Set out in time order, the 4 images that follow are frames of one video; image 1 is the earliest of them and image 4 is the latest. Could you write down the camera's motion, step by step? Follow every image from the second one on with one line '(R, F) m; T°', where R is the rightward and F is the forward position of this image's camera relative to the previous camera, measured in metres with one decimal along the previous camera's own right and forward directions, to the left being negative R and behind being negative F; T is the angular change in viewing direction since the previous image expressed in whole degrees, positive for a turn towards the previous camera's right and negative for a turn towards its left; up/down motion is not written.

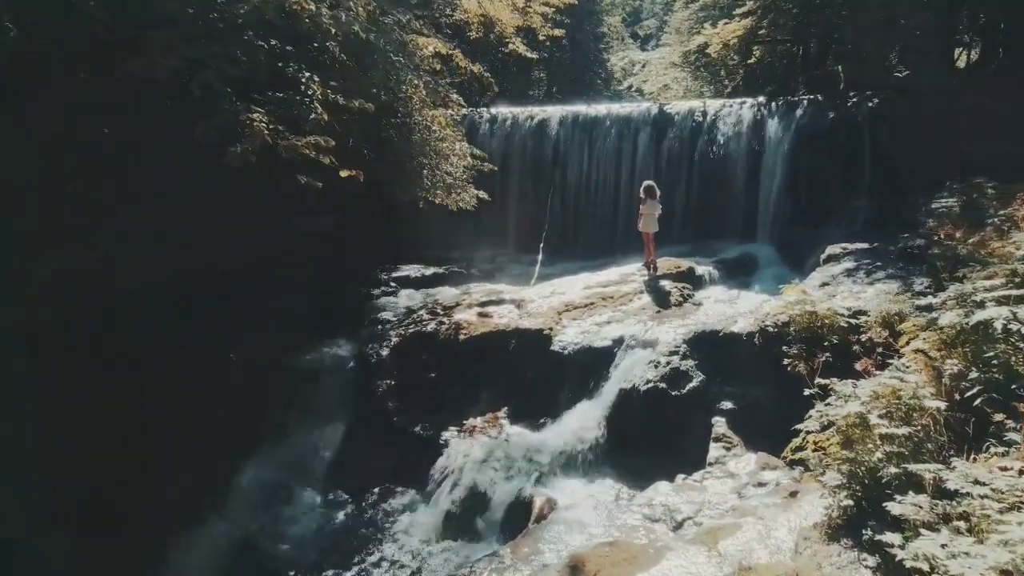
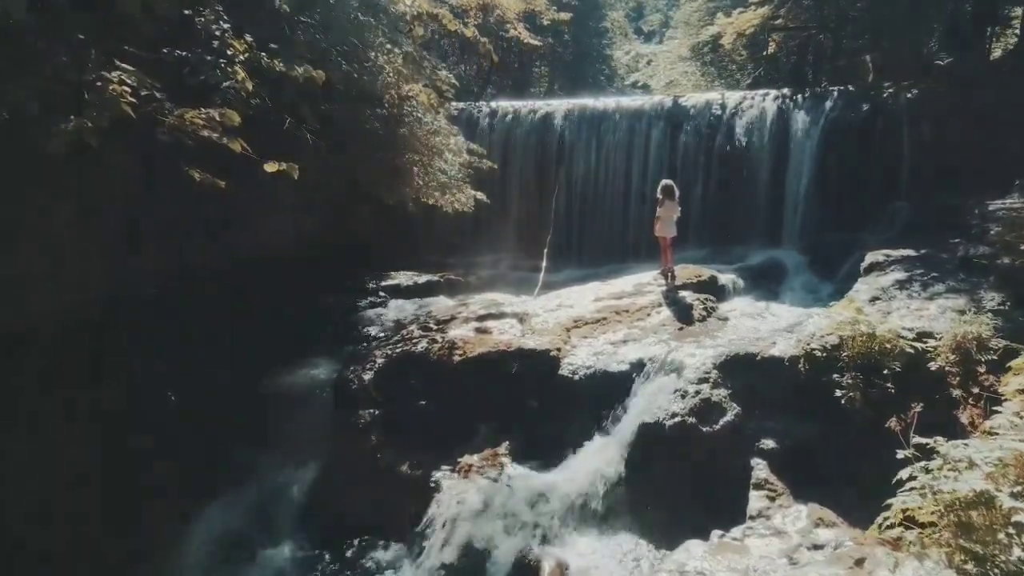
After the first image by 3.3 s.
(0.0, +1.0) m; 0°
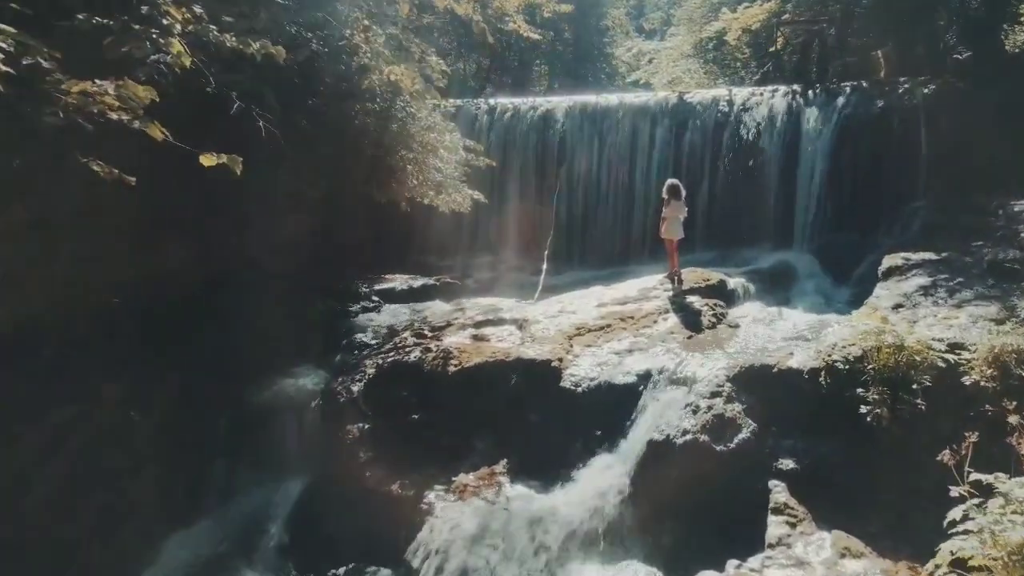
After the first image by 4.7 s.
(0.0, +0.4) m; 0°
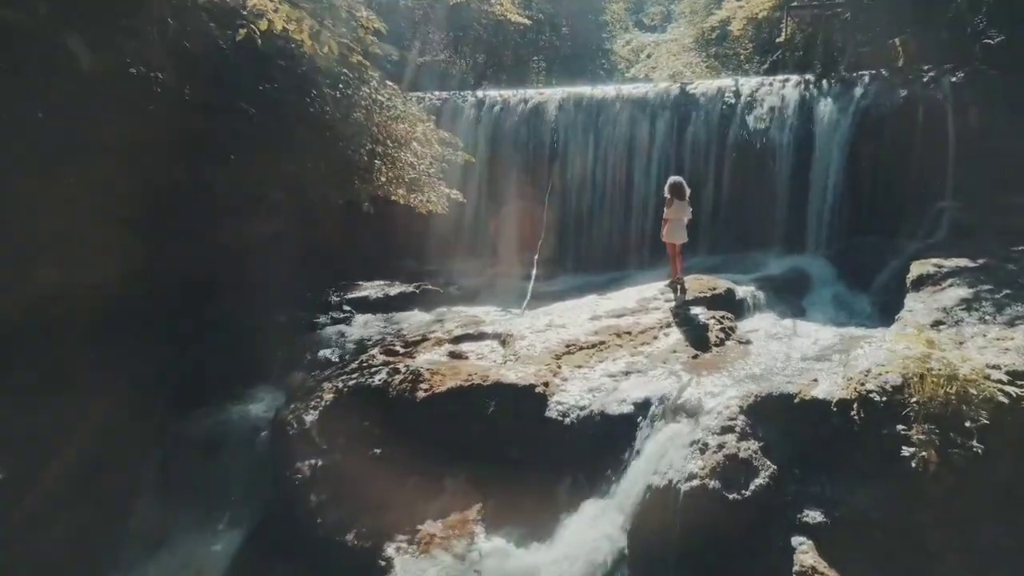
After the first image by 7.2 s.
(+0.2, +0.9) m; 0°
